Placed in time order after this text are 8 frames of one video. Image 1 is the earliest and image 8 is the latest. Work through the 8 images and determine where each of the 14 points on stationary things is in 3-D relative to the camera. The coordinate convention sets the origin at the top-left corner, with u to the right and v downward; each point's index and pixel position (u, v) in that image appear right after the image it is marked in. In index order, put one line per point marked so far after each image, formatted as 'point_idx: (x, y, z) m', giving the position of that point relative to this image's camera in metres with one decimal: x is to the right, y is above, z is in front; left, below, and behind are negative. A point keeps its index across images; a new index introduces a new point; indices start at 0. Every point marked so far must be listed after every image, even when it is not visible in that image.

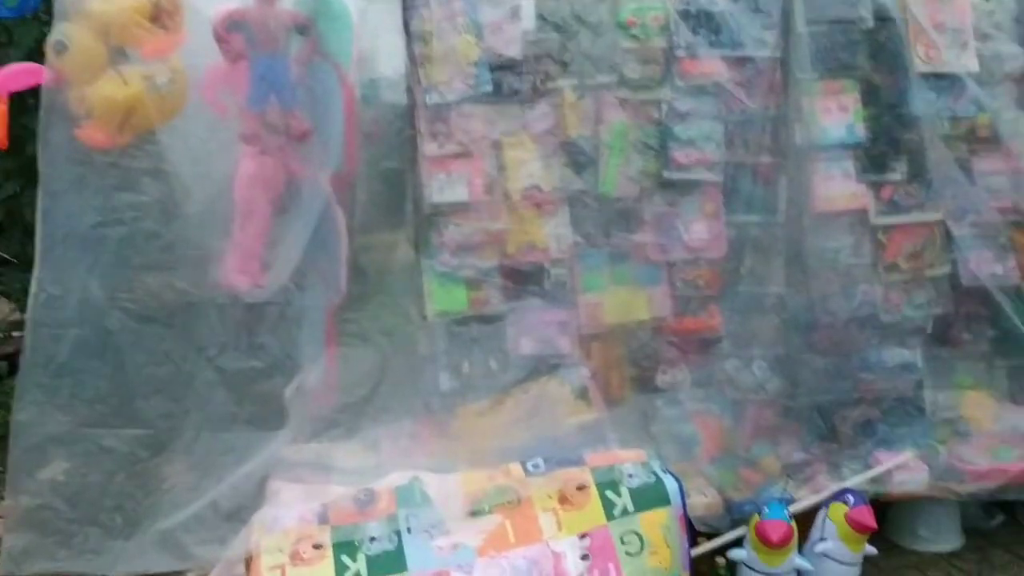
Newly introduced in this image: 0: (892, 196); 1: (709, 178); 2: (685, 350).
0: (+1.4, +0.3, +3.3) m
1: (+0.7, +0.4, +3.2) m
2: (+0.6, -0.2, +3.3) m
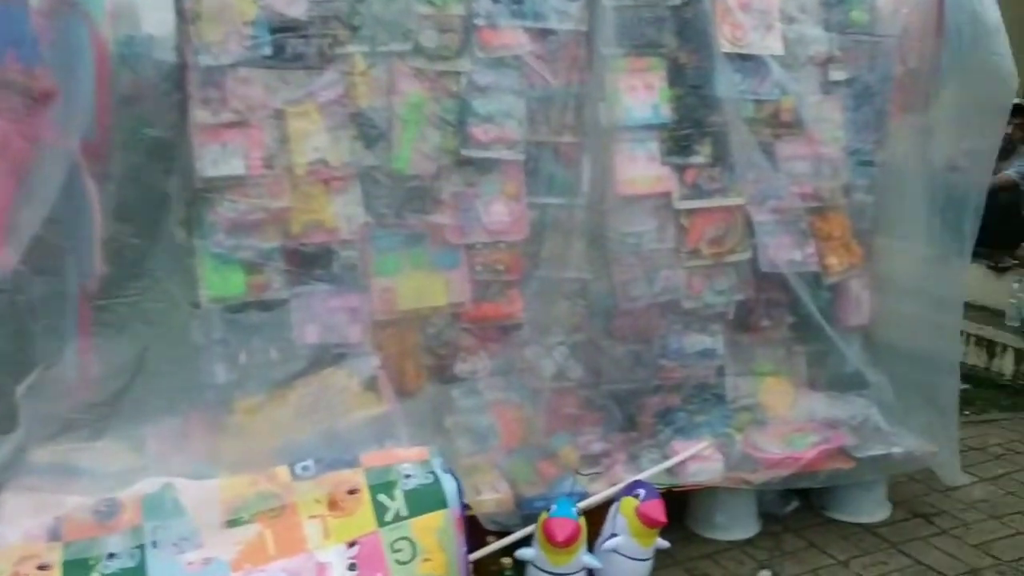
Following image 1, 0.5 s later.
0: (+0.6, +0.4, +3.2) m
1: (0.0, +0.4, +3.0) m
2: (-0.1, -0.2, +3.1) m
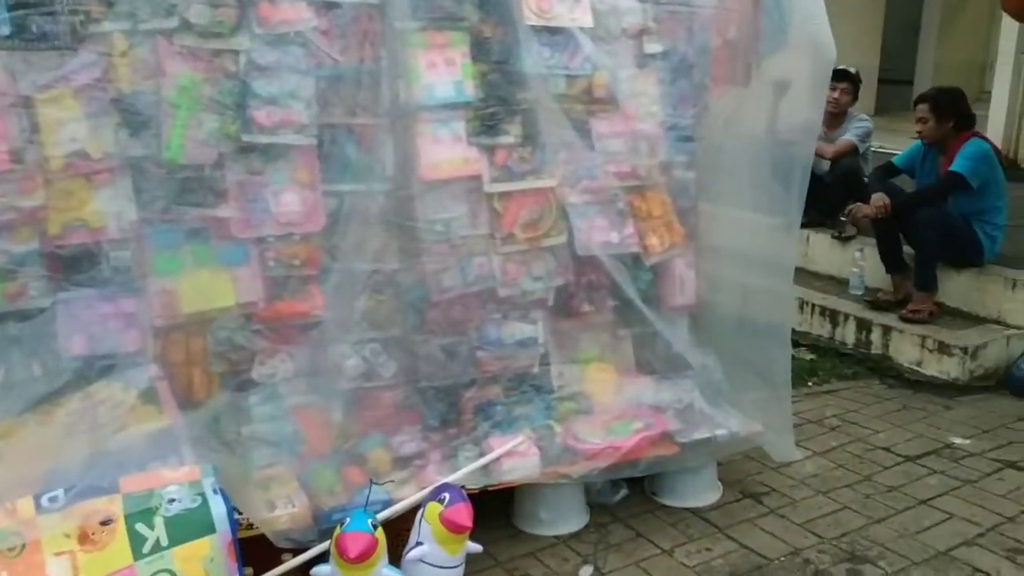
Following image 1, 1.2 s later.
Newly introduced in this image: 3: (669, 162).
0: (0.0, +0.4, +3.0) m
1: (-0.6, +0.4, +2.8) m
2: (-0.7, -0.2, +2.9) m
3: (+0.6, +0.5, +3.3) m
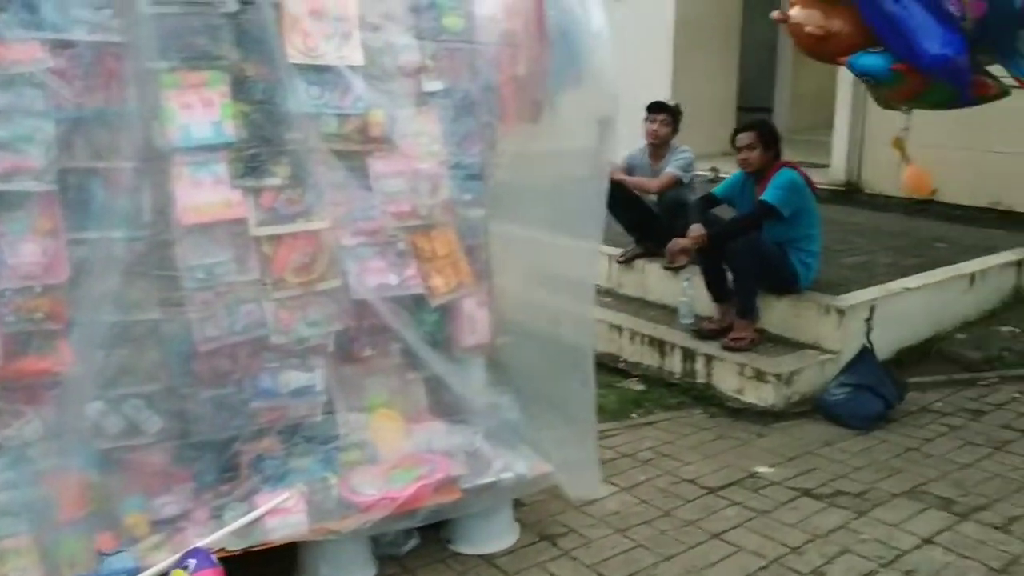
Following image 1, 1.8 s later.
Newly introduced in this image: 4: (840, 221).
0: (-0.8, +0.3, +2.9) m
1: (-1.4, +0.3, +2.6) m
2: (-1.4, -0.3, +2.7) m
3: (-0.2, +0.3, +3.2) m
4: (+2.4, +0.5, +6.9) m
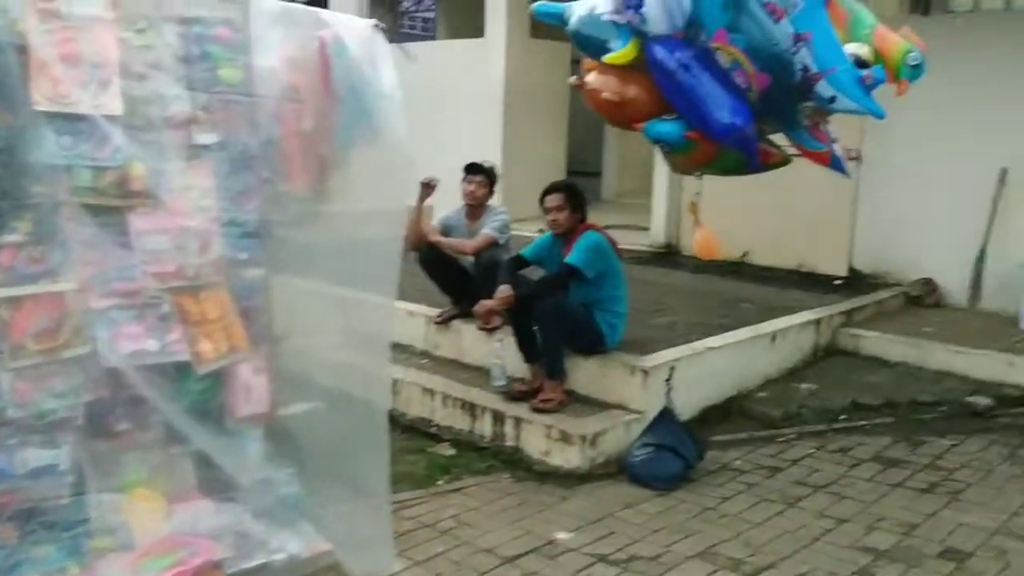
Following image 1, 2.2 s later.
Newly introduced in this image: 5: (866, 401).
0: (-1.4, +0.1, +2.7) m
1: (-2.0, +0.1, +2.3) m
2: (-2.1, -0.5, +2.3) m
3: (-0.9, +0.1, +3.0) m
4: (+1.1, 0.0, +7.0) m
5: (+2.0, -0.7, +5.3) m
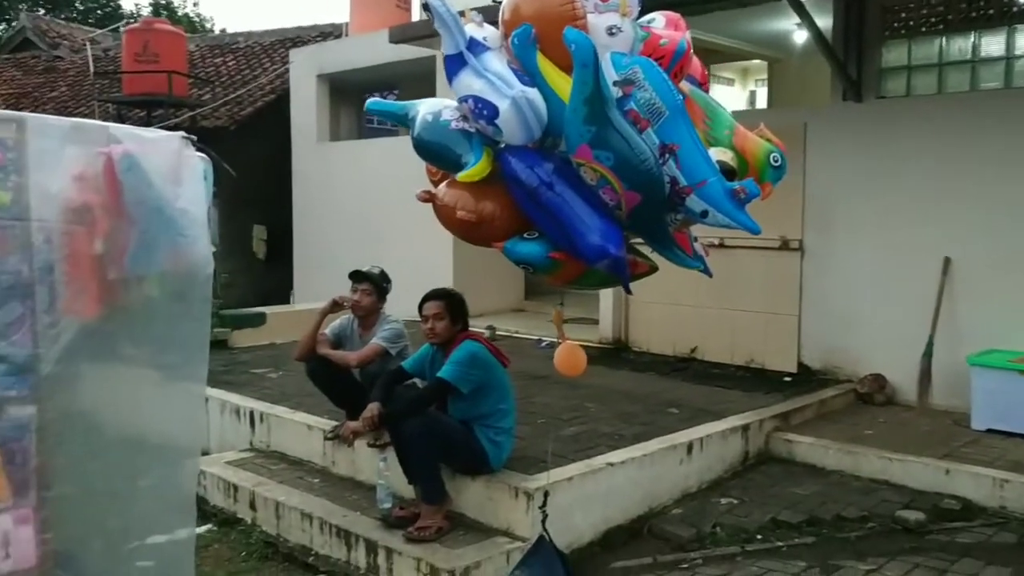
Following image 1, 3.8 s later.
0: (-2.1, -0.3, +2.4) m
1: (-2.7, -0.3, +2.0) m
2: (-2.7, -0.9, +2.0) m
3: (-1.6, -0.3, +2.8) m
4: (+0.5, -0.7, +6.7) m
5: (+1.5, -1.2, +4.9) m
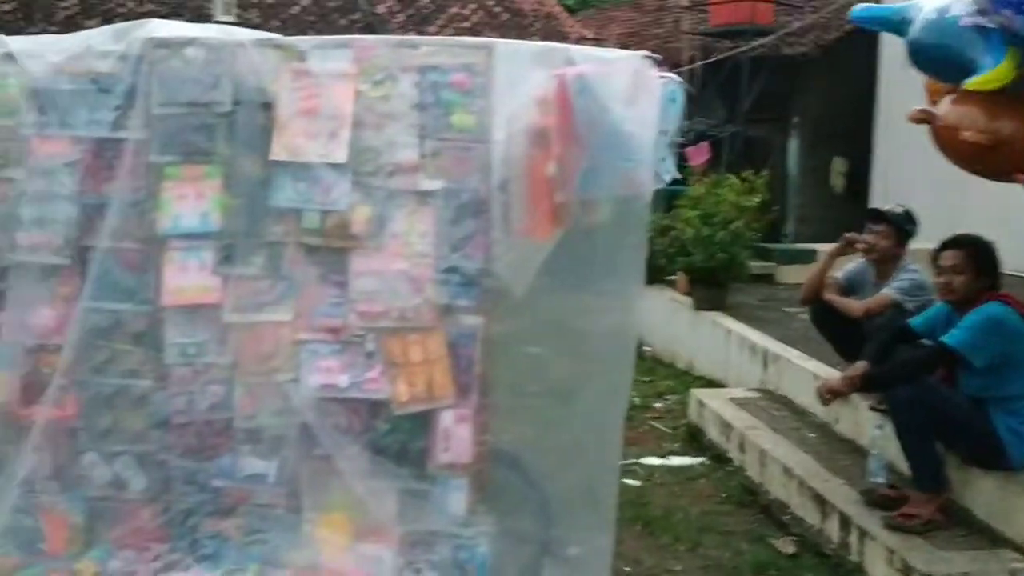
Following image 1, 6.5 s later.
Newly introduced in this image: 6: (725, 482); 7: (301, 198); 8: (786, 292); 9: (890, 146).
0: (-0.9, 0.0, +3.0) m
1: (-1.6, +0.1, +3.1) m
2: (-1.7, -0.5, +3.1) m
3: (-0.3, -0.1, +3.0) m
4: (+3.8, -0.5, +4.9) m
5: (+3.4, -1.2, +3.0) m
6: (+1.1, -1.0, +4.9) m
7: (-0.7, +0.3, +3.0) m
8: (+2.3, 0.0, +7.8) m
9: (+4.5, +1.7, +10.9) m
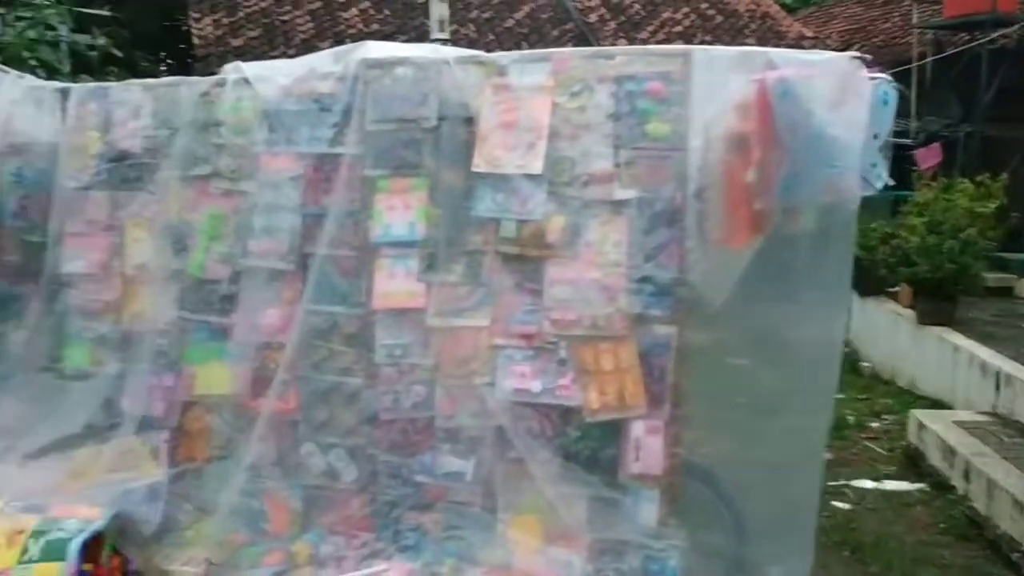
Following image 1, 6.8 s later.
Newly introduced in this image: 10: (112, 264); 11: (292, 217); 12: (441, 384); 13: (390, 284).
0: (-0.2, 0.0, +3.2) m
1: (-0.9, +0.1, +3.4) m
2: (-1.0, -0.5, +3.4) m
3: (+0.4, -0.1, +3.0) m
4: (+4.7, -0.6, +4.0) m
5: (+3.9, -1.3, +2.2) m
6: (+2.2, -1.1, +4.6) m
7: (-0.1, +0.3, +3.1) m
8: (+4.0, -0.1, +7.1) m
9: (+6.8, +1.5, +9.6) m
10: (-1.6, +0.1, +3.6) m
11: (-0.9, +0.3, +3.3) m
12: (-0.3, -0.3, +3.2) m
13: (-0.5, 0.0, +3.2) m
